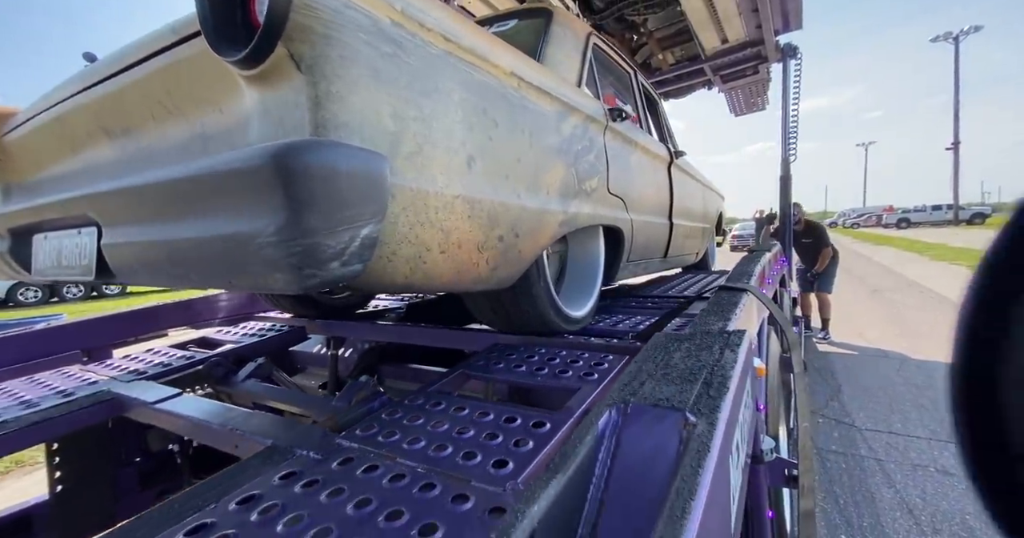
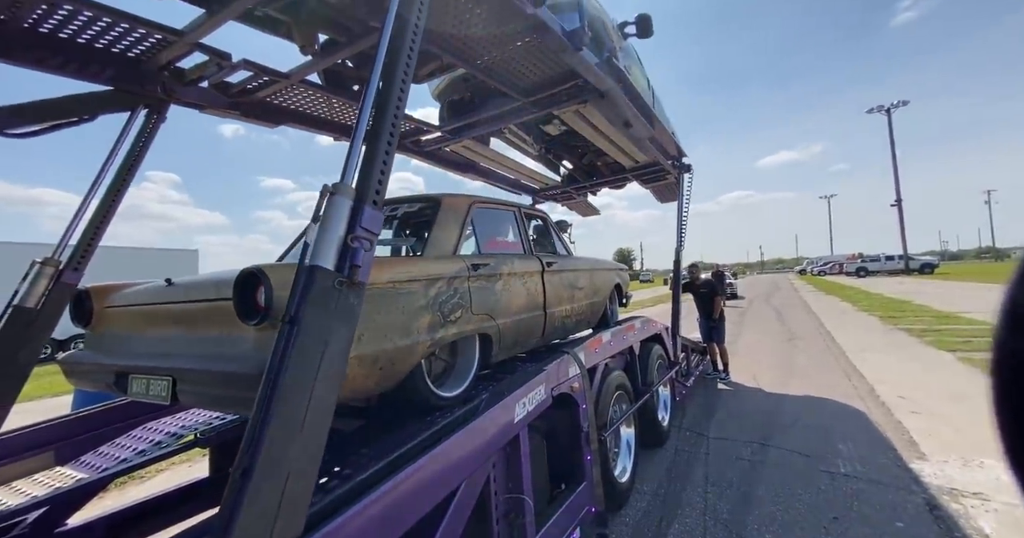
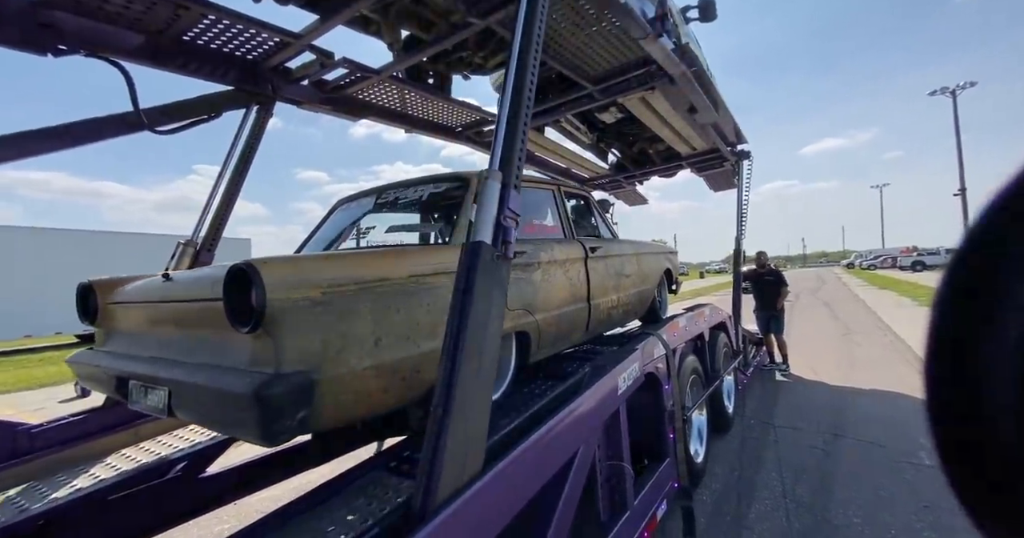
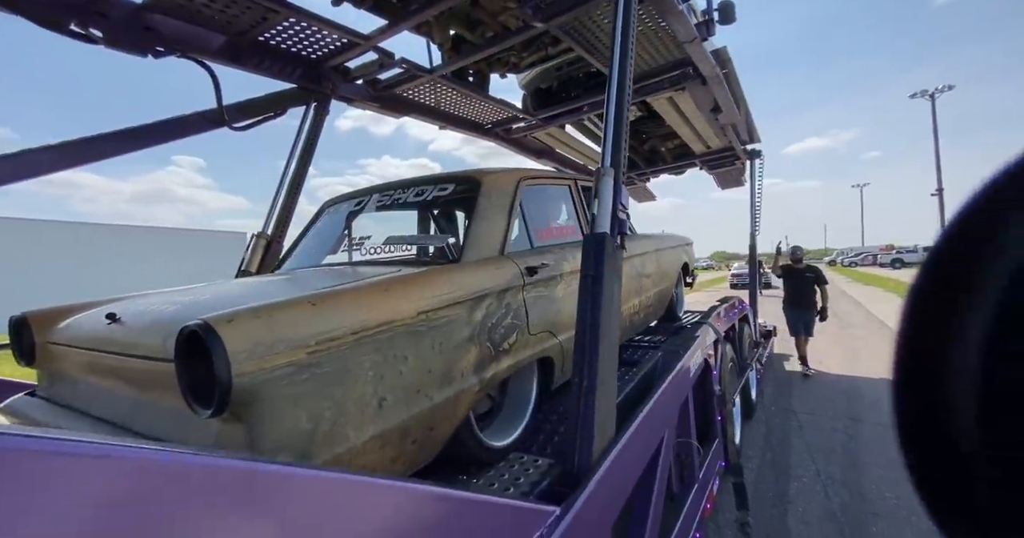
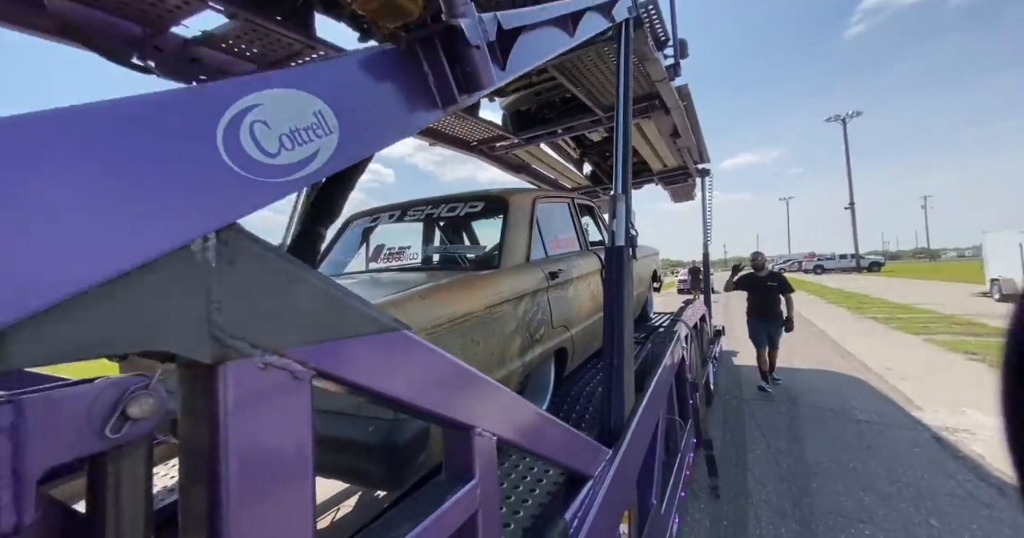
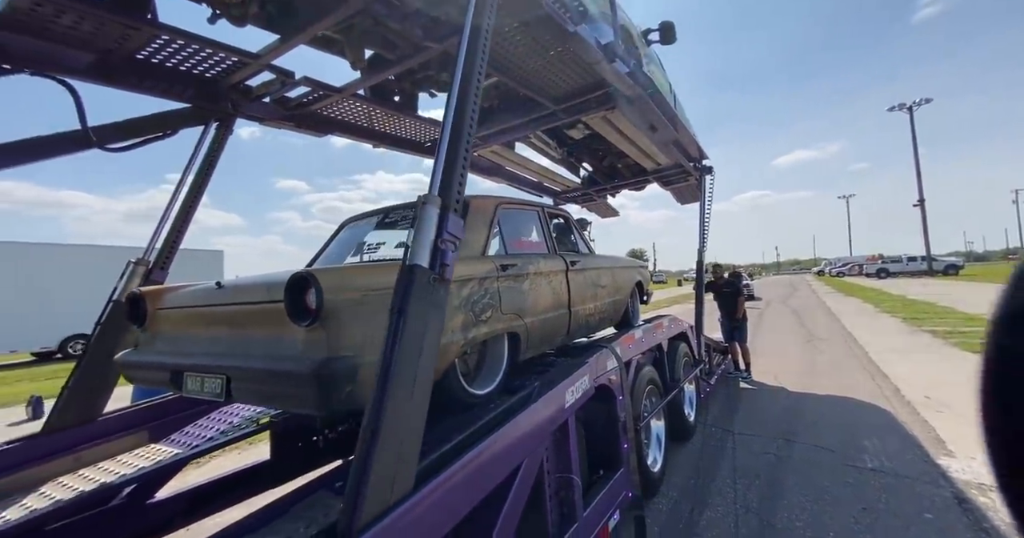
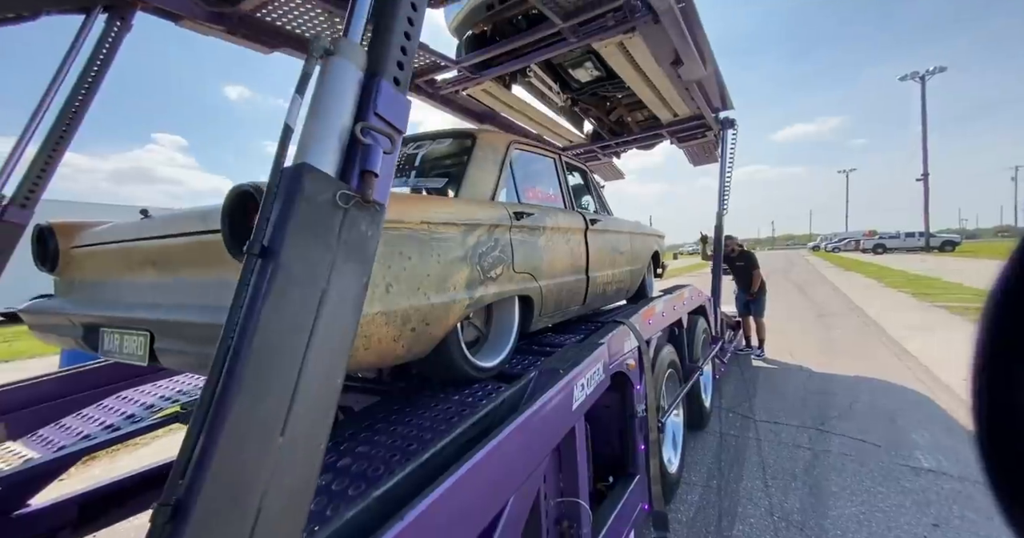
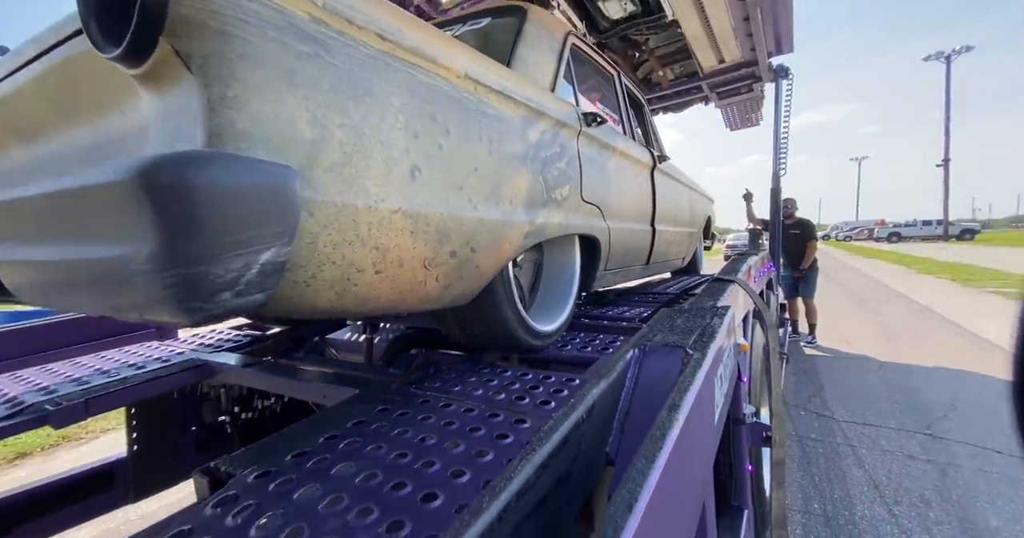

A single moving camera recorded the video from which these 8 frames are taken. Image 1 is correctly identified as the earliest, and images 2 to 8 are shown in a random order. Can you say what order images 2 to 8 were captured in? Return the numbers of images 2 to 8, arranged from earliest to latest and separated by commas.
8, 7, 2, 6, 3, 4, 5
